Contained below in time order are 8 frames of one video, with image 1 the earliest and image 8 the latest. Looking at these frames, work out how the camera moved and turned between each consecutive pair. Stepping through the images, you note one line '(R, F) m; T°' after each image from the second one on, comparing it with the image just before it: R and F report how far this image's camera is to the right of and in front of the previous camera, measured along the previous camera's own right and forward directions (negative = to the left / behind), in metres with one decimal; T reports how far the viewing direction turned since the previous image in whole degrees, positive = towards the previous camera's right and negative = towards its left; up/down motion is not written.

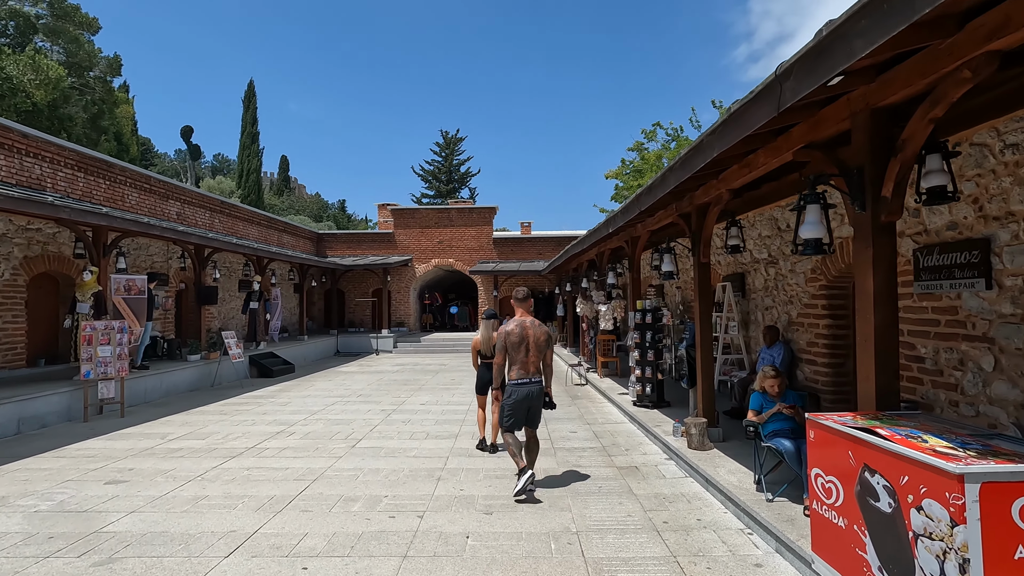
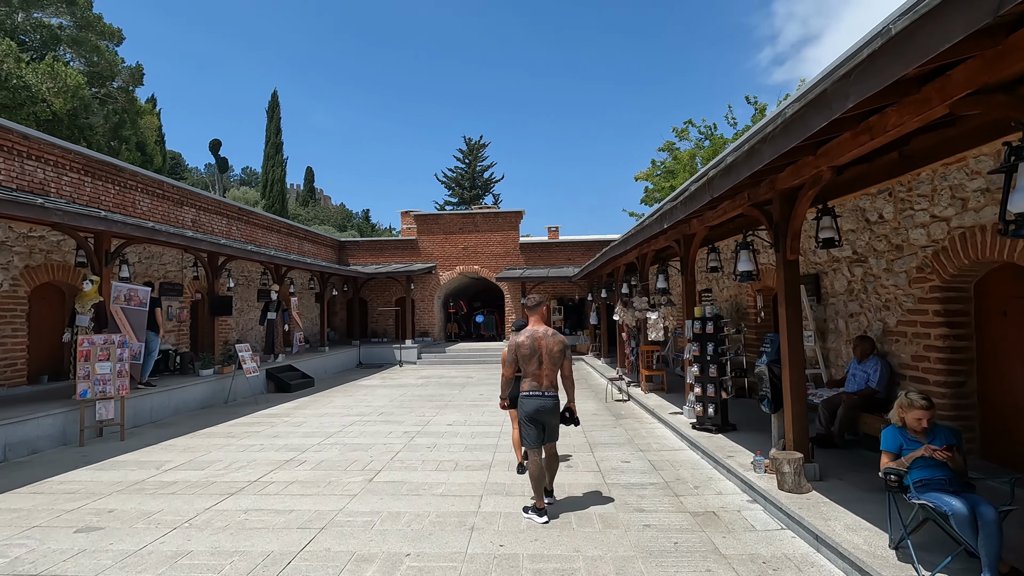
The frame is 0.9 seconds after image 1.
(-0.2, +0.9) m; -2°
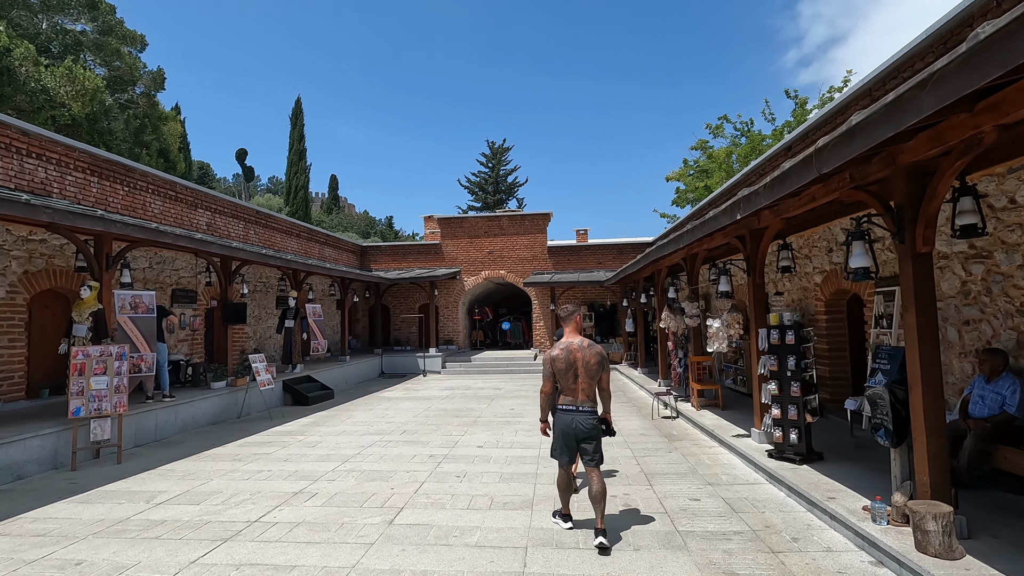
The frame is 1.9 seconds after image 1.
(-0.2, +0.8) m; -2°
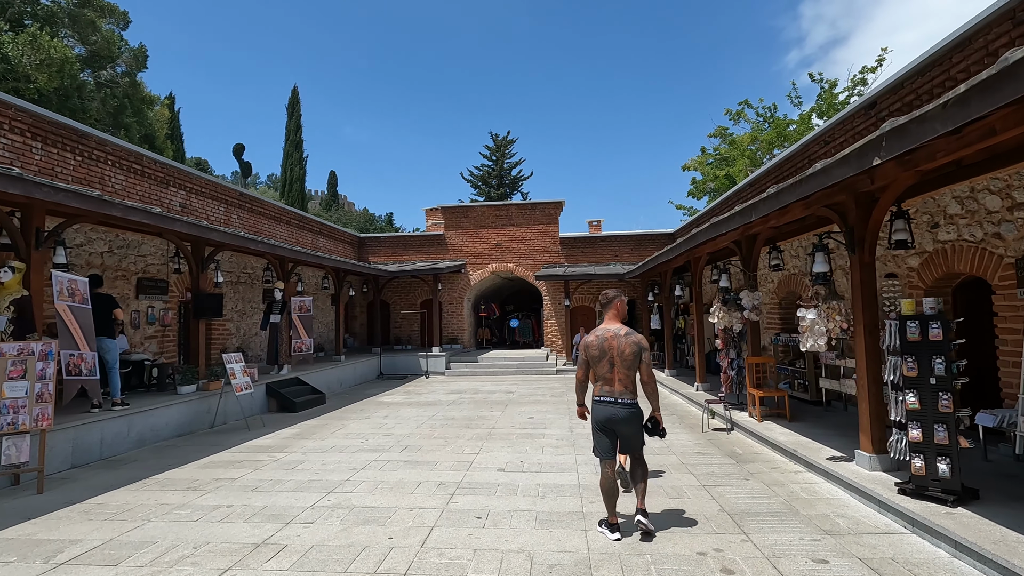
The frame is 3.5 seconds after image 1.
(-0.3, +1.4) m; 0°
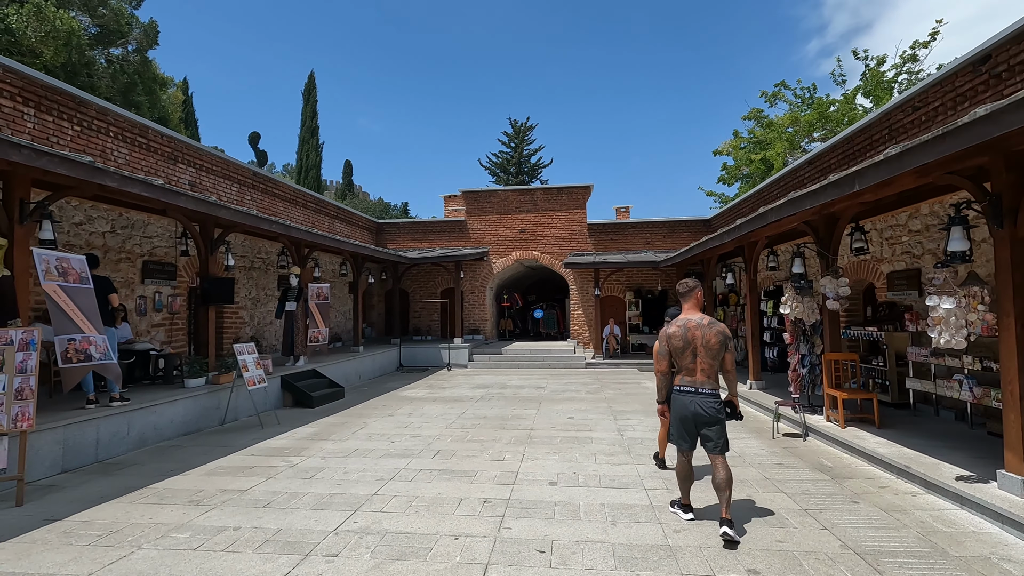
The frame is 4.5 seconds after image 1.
(-0.4, +0.8) m; -1°
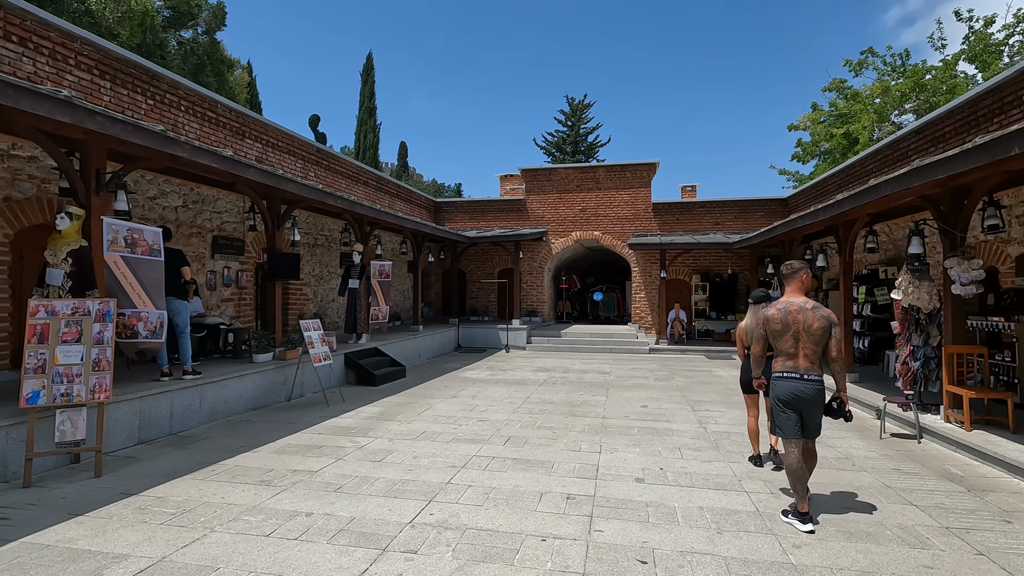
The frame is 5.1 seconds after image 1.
(-0.3, +0.4) m; -5°
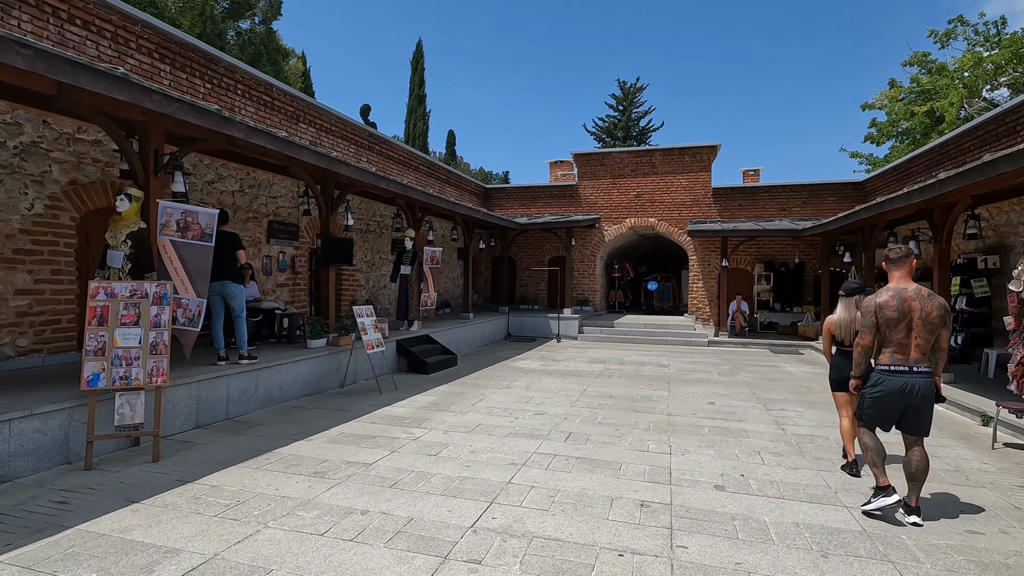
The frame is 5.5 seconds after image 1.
(-0.2, +0.3) m; -5°
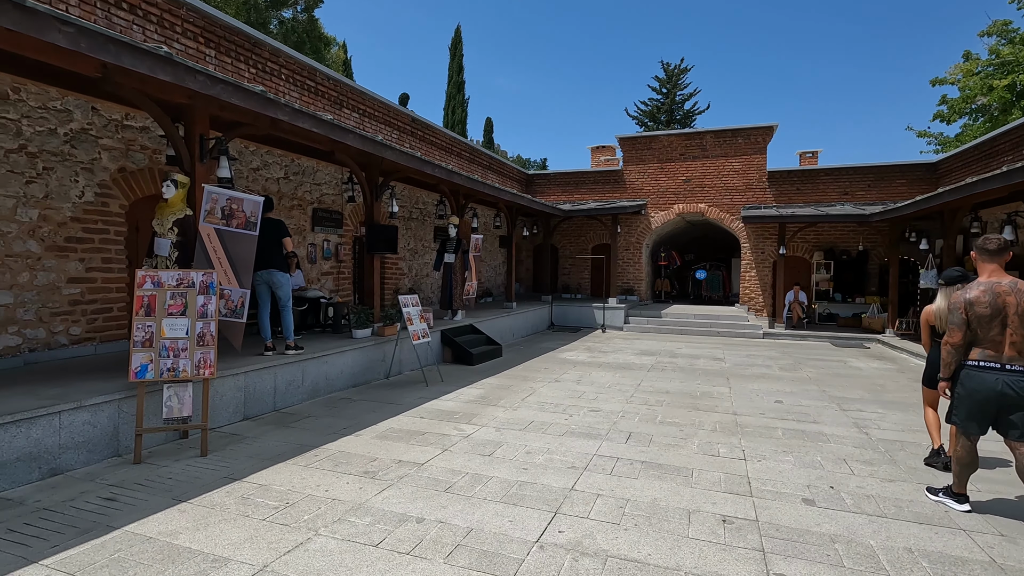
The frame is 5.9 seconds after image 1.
(-0.2, +0.3) m; -4°
